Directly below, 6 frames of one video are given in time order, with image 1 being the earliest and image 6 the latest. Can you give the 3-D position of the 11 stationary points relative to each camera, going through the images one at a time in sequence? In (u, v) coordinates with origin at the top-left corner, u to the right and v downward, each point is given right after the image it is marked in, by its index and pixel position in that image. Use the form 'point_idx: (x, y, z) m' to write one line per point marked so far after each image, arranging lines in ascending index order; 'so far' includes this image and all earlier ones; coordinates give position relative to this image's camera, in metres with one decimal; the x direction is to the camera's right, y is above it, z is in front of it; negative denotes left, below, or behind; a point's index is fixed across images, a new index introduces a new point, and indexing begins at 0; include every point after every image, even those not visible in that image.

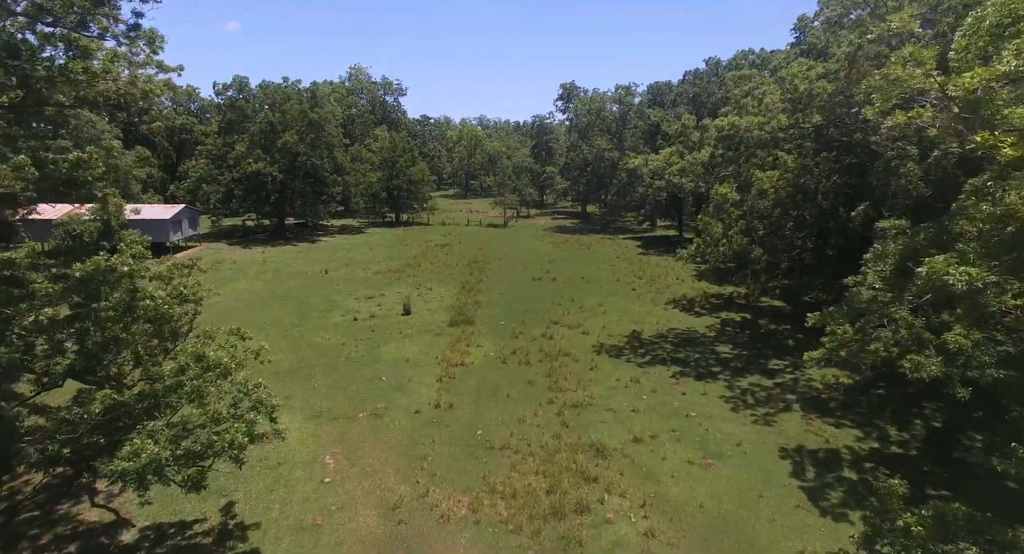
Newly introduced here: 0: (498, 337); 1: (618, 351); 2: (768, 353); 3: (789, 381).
0: (-0.5, -2.0, +19.9) m
1: (+3.2, -2.3, +18.6) m
2: (+7.6, -2.2, +18.4) m
3: (+7.2, -2.7, +16.1) m
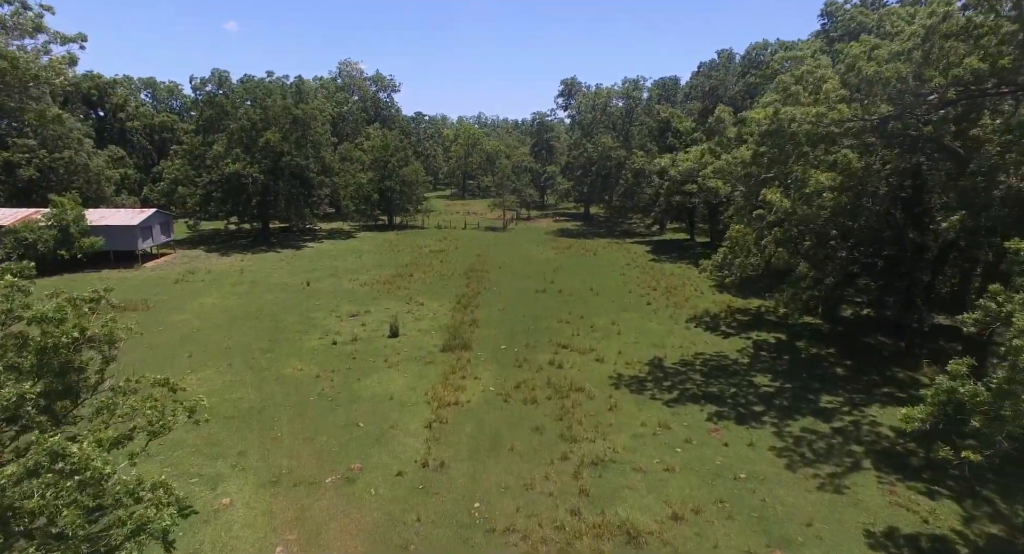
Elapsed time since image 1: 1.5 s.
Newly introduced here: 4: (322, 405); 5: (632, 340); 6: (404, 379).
0: (-0.4, -2.5, +17.1) m
1: (+3.3, -2.8, +15.8) m
2: (+7.7, -2.7, +15.7) m
3: (+7.3, -3.2, +13.4) m
4: (-4.4, -2.9, +14.3) m
5: (+3.8, -2.0, +19.5) m
6: (-2.8, -2.6, +16.1) m
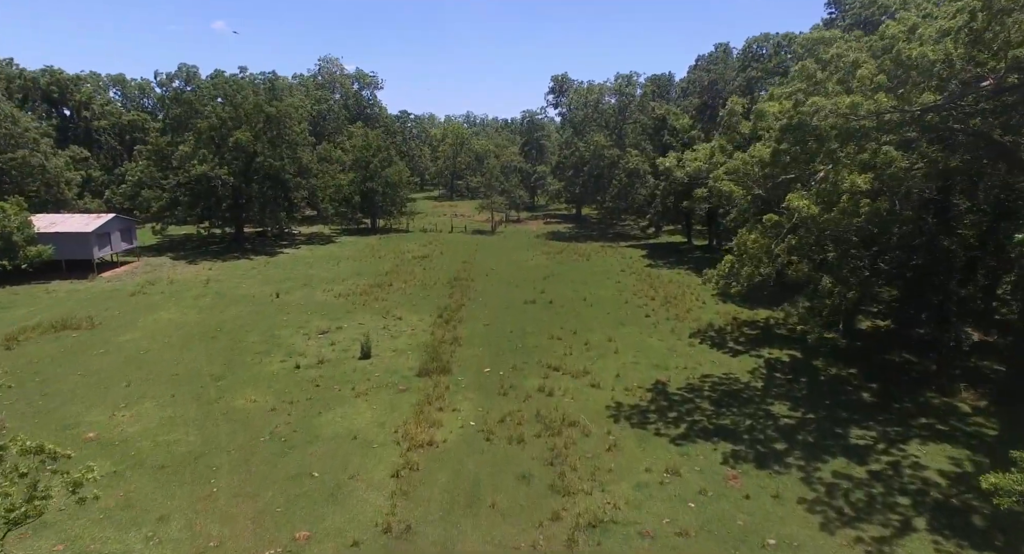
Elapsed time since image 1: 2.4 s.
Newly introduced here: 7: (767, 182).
0: (-0.8, -2.9, +15.1) m
1: (+2.9, -3.2, +13.8) m
2: (+7.4, -3.1, +13.7) m
3: (+7.0, -3.5, +11.5) m
4: (-4.7, -3.4, +12.2) m
5: (+3.3, -2.4, +17.5) m
6: (-3.2, -3.0, +14.0) m
7: (+5.9, +2.2, +14.2) m
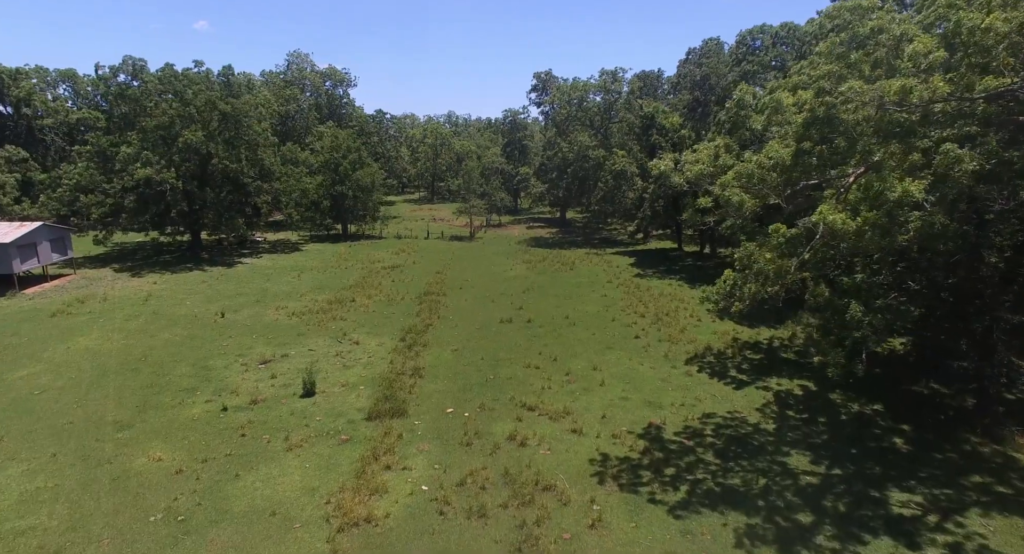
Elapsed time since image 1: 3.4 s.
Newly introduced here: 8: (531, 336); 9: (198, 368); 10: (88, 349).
0: (-1.5, -3.4, +12.5) m
1: (+2.2, -3.7, +11.3) m
2: (+6.7, -3.5, +11.3) m
3: (+6.4, -4.0, +9.1) m
4: (-5.4, -3.9, +9.5) m
5: (+2.6, -2.9, +15.0) m
6: (-3.9, -3.6, +11.4) m
7: (+5.1, +1.7, +11.7) m
8: (+0.6, -1.9, +19.6) m
9: (-8.5, -2.5, +16.7) m
10: (-12.1, -2.1, +17.8) m
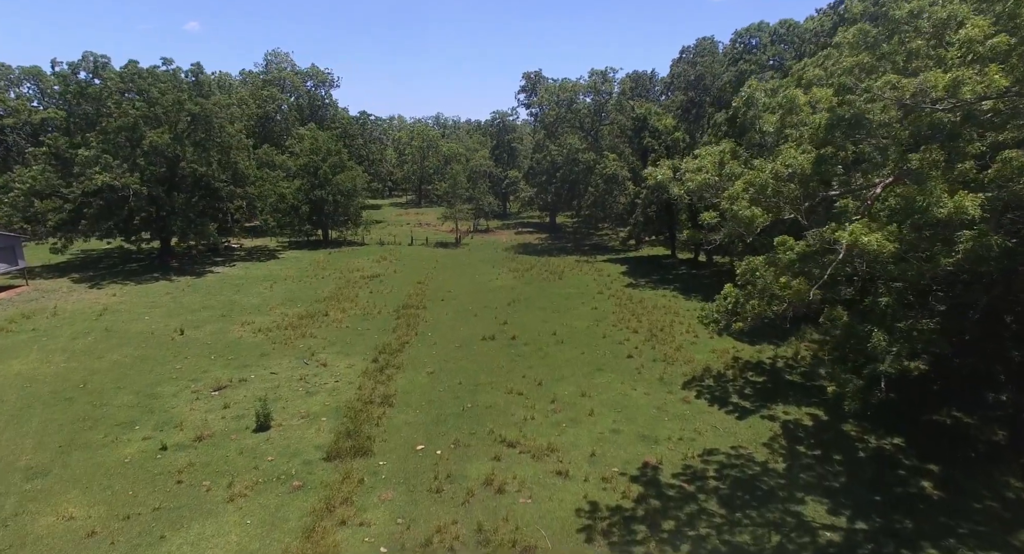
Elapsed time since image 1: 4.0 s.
0: (-1.9, -3.8, +10.9) m
1: (+1.8, -4.1, +9.8) m
2: (+6.3, -3.9, +9.8) m
3: (+6.0, -4.4, +7.6) m
4: (-5.8, -4.3, +7.9) m
5: (+2.1, -3.3, +13.5) m
6: (-4.3, -4.0, +9.8) m
7: (+4.7, +1.3, +10.3) m
8: (+0.1, -2.3, +18.1) m
9: (-9.0, -2.9, +15.1) m
10: (-12.6, -2.6, +16.0) m
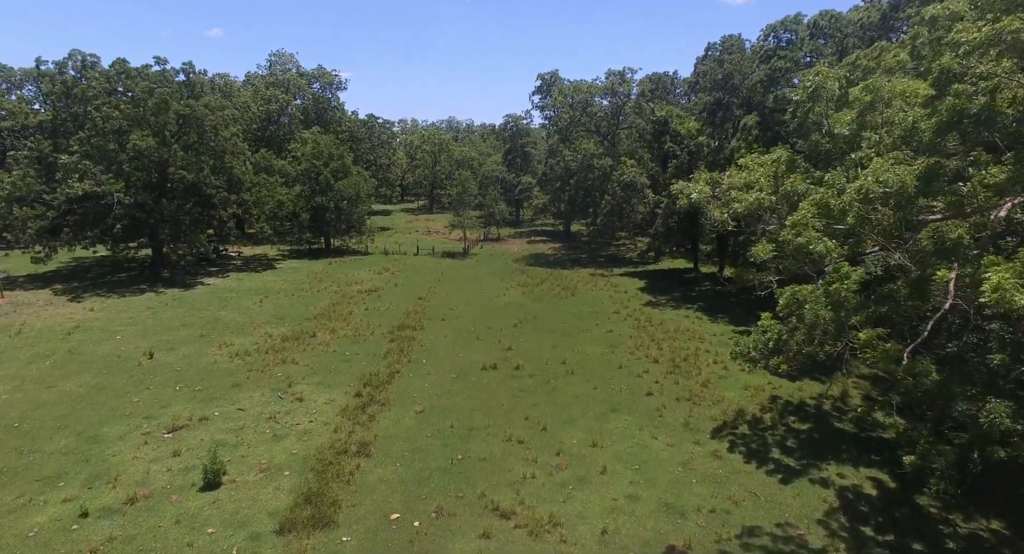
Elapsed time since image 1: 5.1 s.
0: (-2.1, -4.4, +8.7) m
1: (+1.6, -4.6, +7.4) m
2: (+6.1, -4.5, +7.4) m
3: (+5.7, -4.9, +5.1) m
4: (-6.0, -4.8, +5.7) m
5: (+2.0, -3.9, +11.1) m
6: (-4.5, -4.5, +7.6) m
7: (+4.6, +0.7, +7.9) m
8: (+0.1, -2.9, +15.8) m
9: (-9.0, -3.4, +13.0) m
10: (-12.6, -3.1, +14.1) m
